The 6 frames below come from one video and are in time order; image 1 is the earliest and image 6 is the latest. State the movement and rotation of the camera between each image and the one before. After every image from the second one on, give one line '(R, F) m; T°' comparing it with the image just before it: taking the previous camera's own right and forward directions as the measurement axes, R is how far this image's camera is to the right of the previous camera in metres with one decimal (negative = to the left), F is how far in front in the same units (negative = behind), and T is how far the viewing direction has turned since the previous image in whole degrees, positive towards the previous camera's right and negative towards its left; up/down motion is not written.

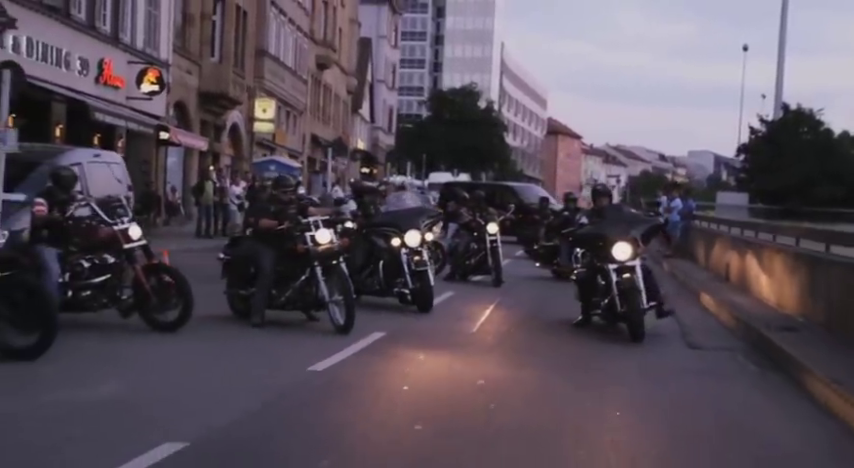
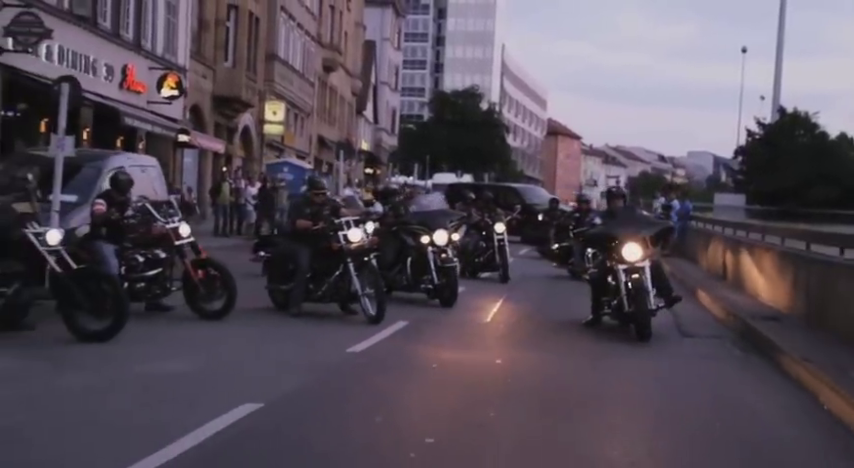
(-0.2, -1.4) m; 0°
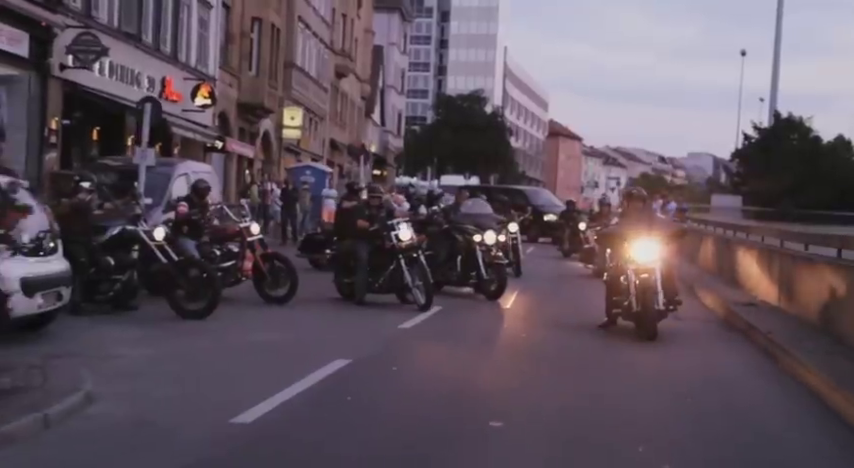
(-0.4, -2.5) m; 0°
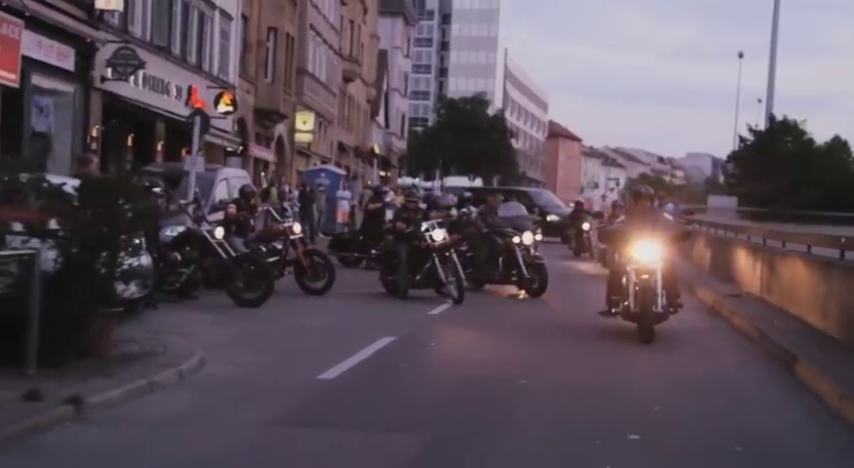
(-0.3, -2.1) m; 0°
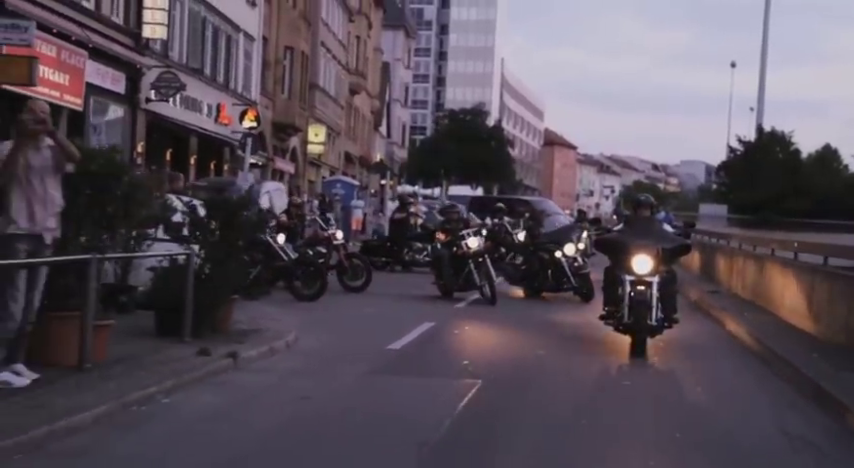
(-0.4, -3.0) m; 0°
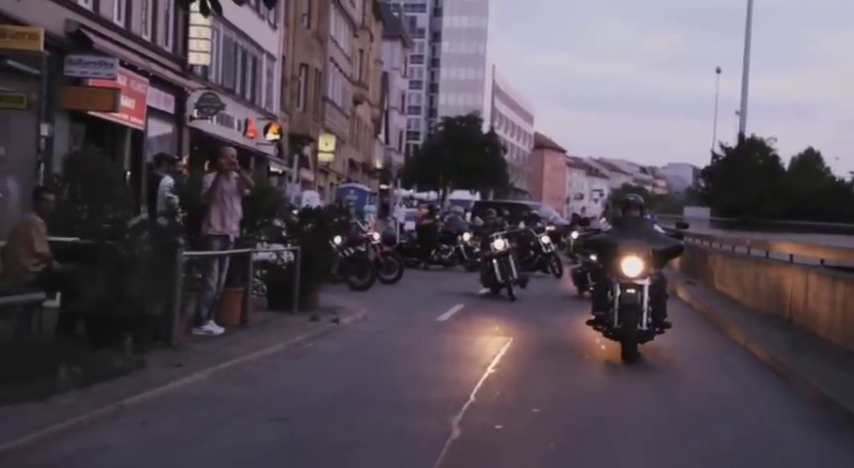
(-0.6, -4.1) m; 0°
